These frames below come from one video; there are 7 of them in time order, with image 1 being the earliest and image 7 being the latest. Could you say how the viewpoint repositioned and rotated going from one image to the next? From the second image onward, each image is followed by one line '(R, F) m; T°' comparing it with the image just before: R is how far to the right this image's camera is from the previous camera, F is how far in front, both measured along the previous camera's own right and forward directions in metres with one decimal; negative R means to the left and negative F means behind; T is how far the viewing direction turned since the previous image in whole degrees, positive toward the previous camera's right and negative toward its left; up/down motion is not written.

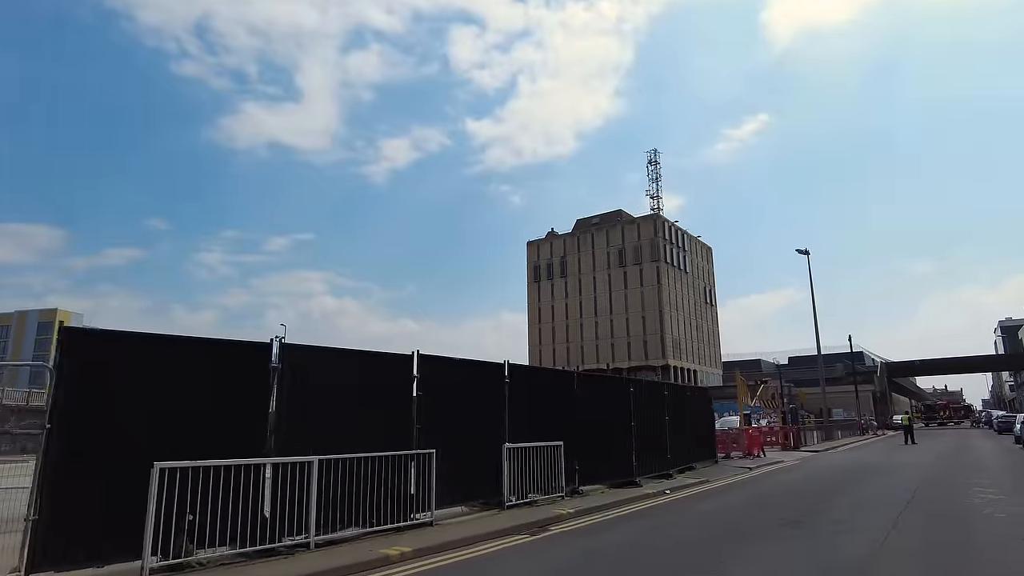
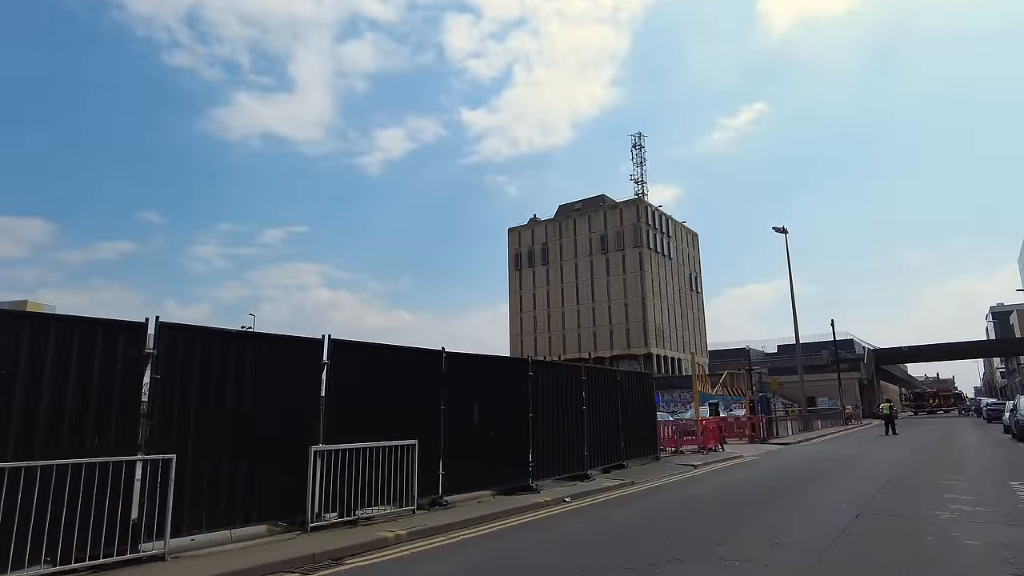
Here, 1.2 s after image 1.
(+2.3, +2.7) m; 0°
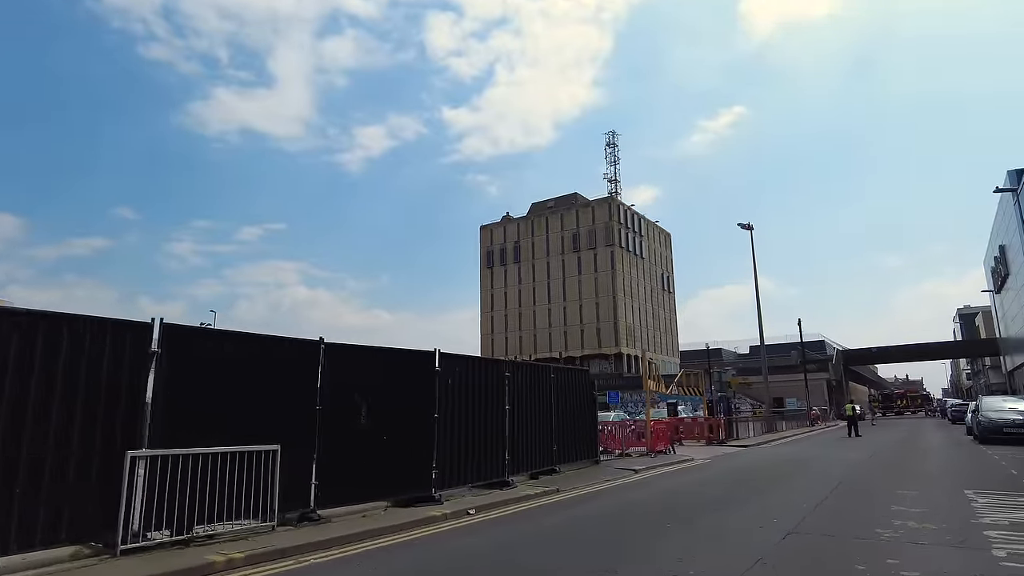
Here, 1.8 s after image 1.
(+1.2, +1.3) m; +2°
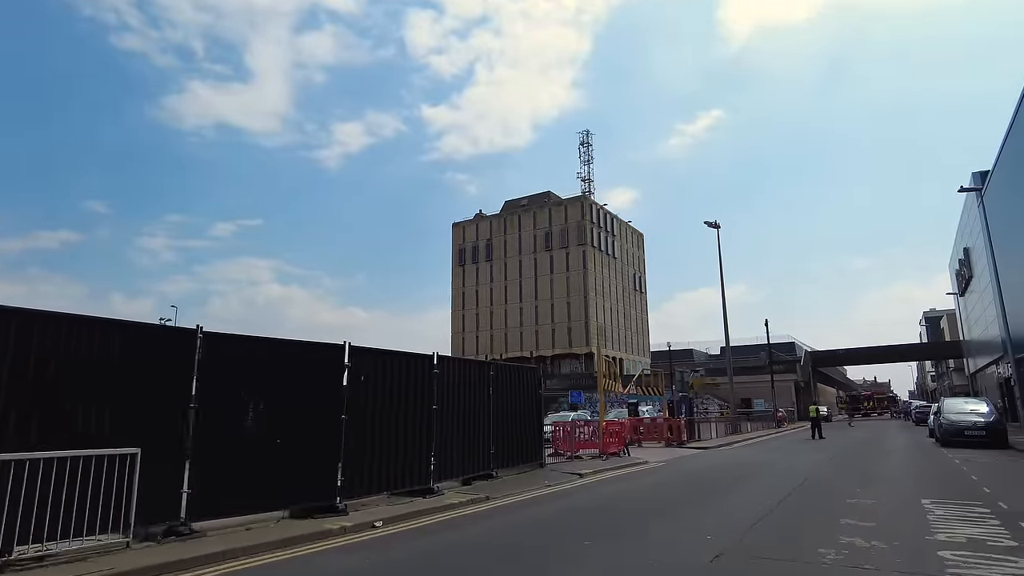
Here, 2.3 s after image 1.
(+0.8, +1.0) m; +2°
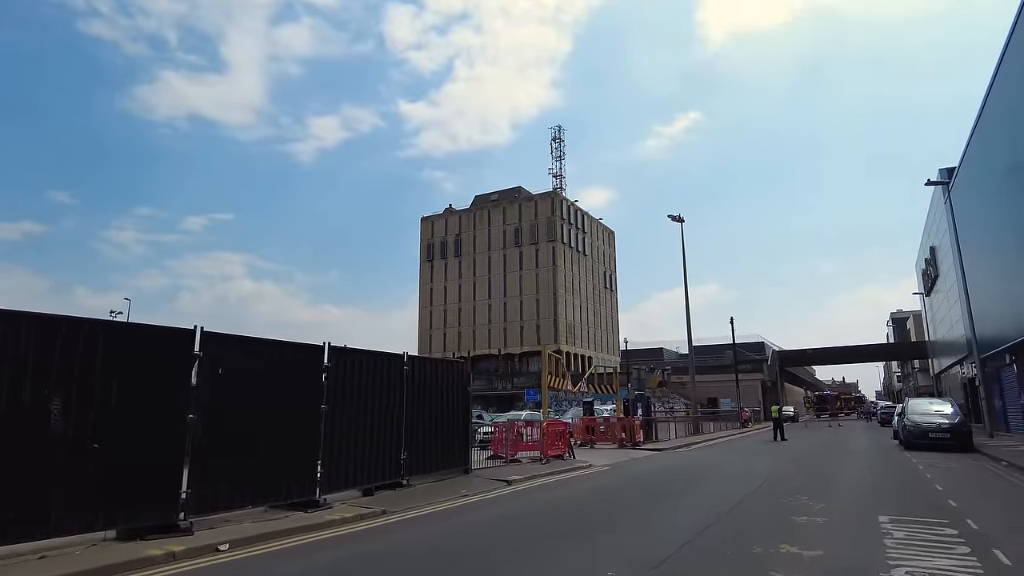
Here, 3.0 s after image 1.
(+1.0, +1.5) m; +2°
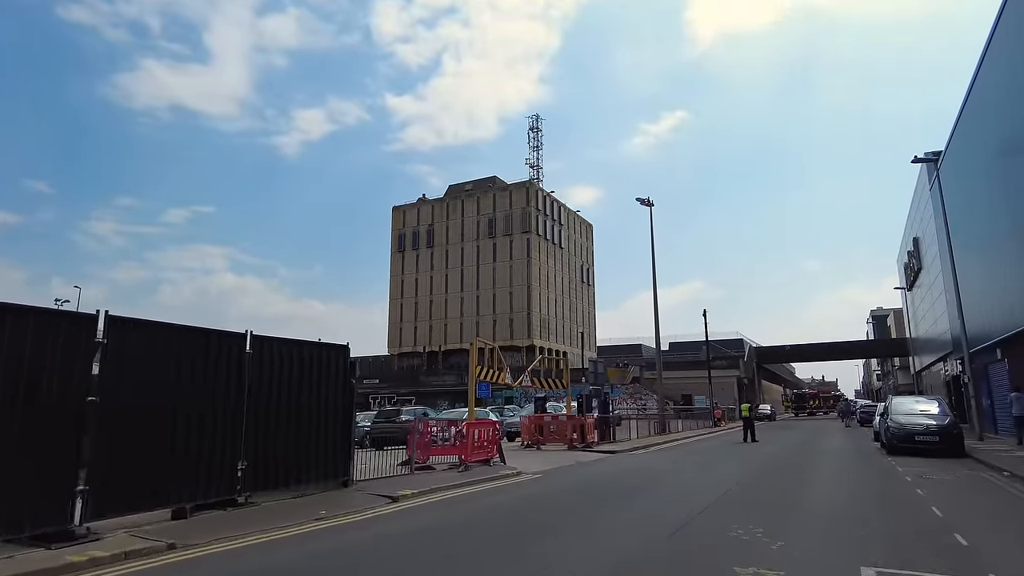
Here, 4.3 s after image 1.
(+1.4, +2.5) m; +1°
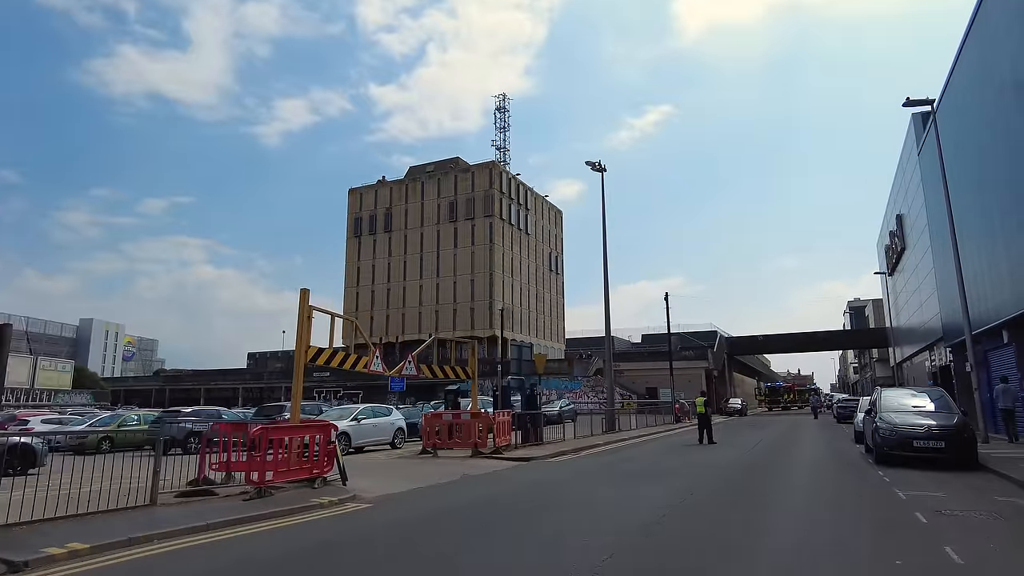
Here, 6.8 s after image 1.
(+2.2, +4.2) m; +2°
